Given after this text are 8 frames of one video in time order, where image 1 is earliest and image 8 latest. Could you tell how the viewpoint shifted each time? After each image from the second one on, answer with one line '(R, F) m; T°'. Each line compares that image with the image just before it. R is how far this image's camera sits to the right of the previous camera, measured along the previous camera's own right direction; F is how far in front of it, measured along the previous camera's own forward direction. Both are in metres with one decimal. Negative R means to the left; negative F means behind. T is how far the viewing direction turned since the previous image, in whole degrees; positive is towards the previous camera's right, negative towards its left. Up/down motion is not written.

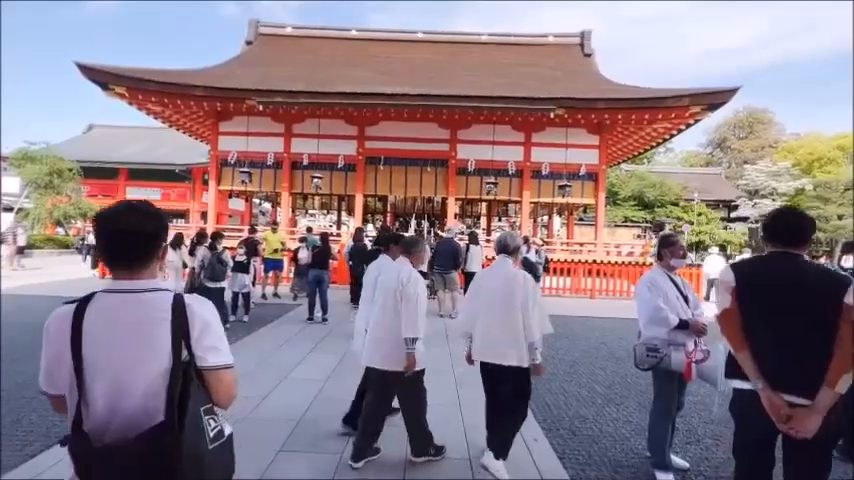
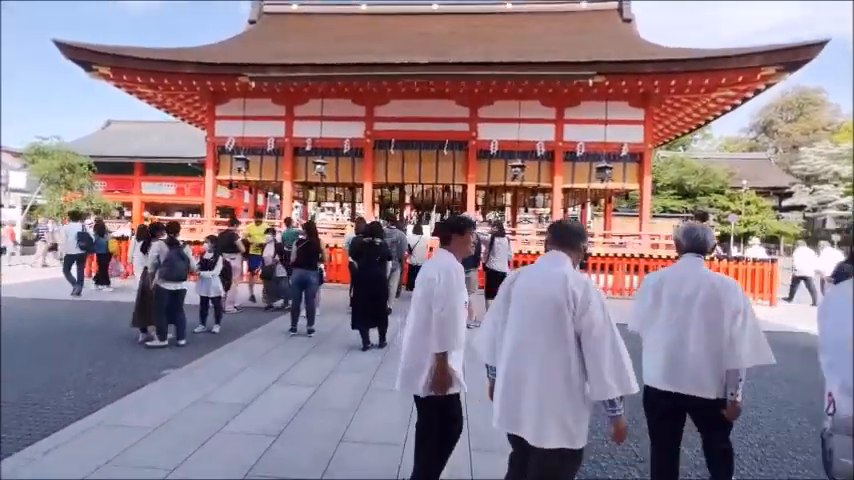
(+0.2, +1.5) m; -3°
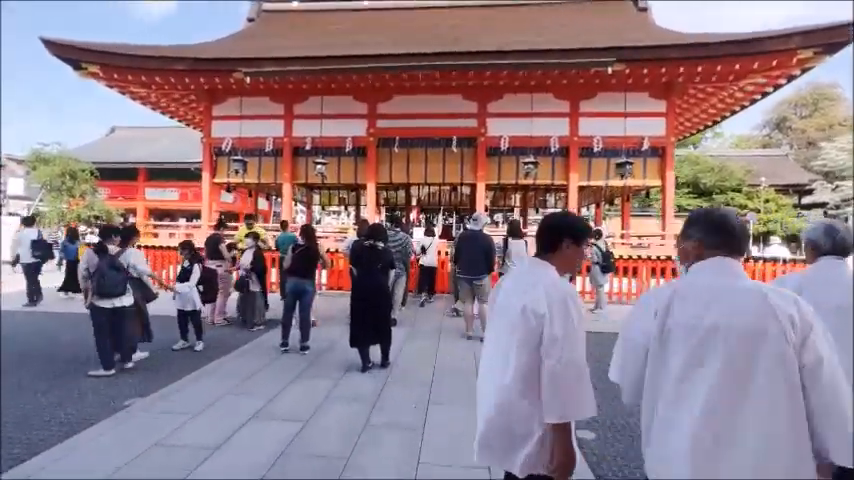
(0.0, +0.7) m; -1°
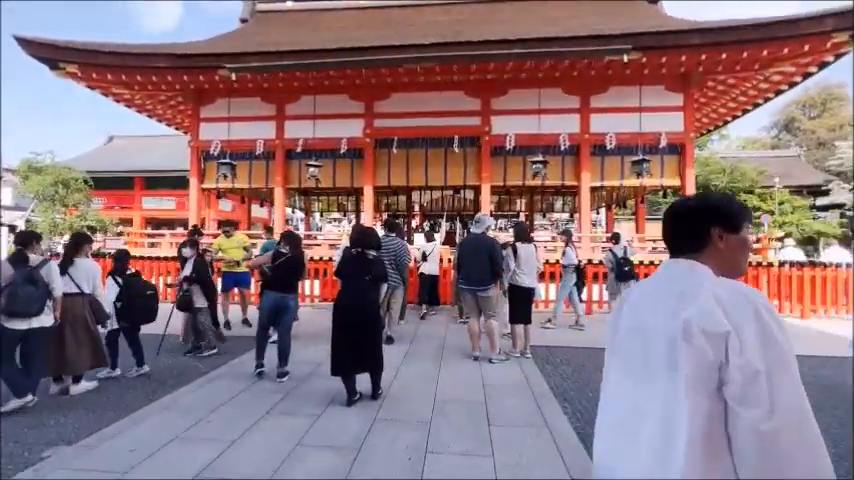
(+0.1, +0.8) m; -1°
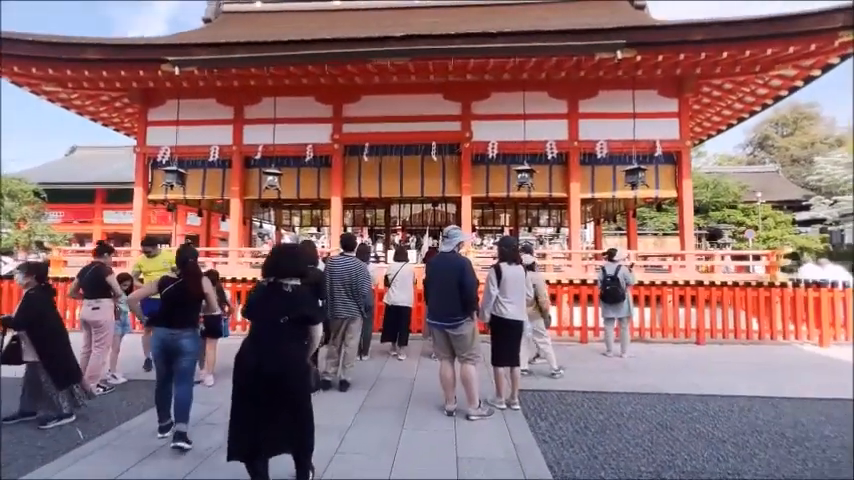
(+0.2, +1.1) m; +2°
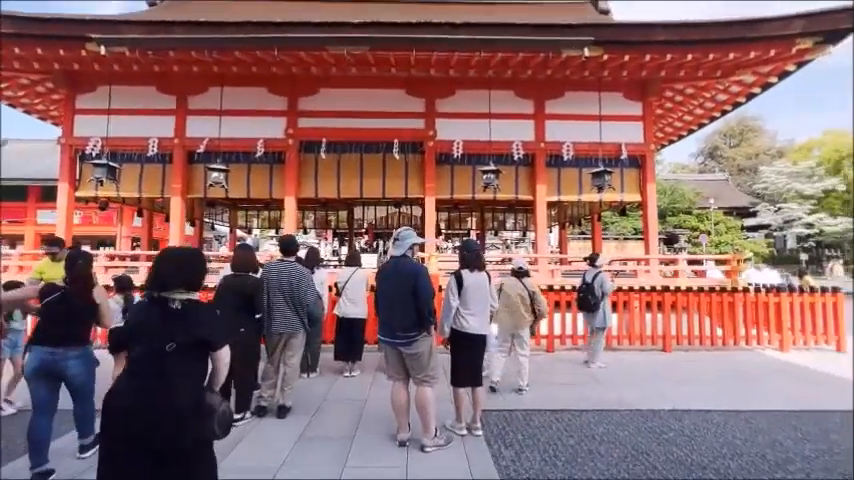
(+0.2, +0.5) m; +5°
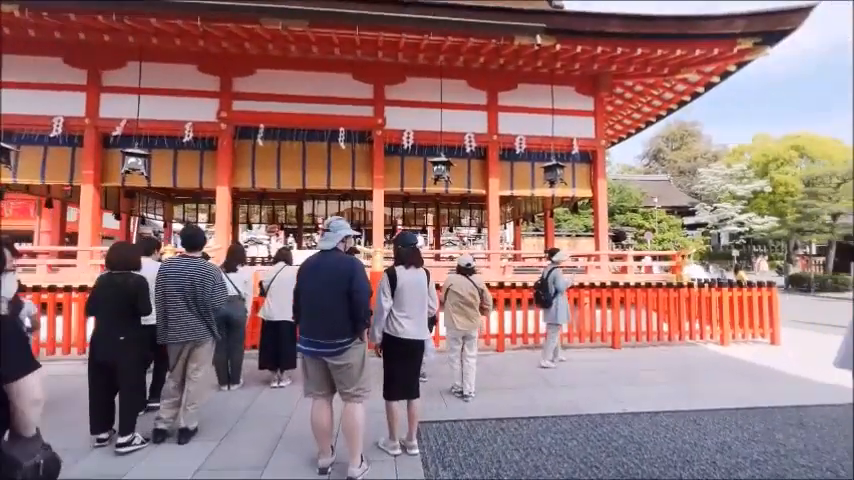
(+0.2, +0.4) m; +6°
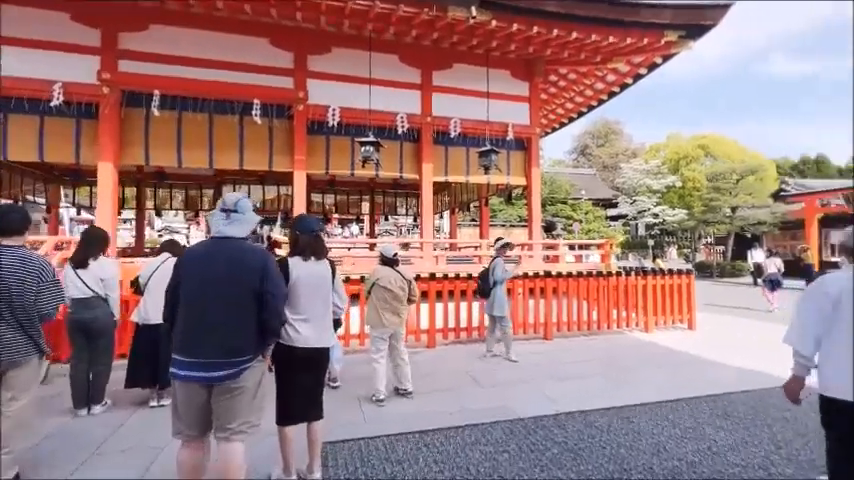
(+0.2, +0.6) m; +9°
